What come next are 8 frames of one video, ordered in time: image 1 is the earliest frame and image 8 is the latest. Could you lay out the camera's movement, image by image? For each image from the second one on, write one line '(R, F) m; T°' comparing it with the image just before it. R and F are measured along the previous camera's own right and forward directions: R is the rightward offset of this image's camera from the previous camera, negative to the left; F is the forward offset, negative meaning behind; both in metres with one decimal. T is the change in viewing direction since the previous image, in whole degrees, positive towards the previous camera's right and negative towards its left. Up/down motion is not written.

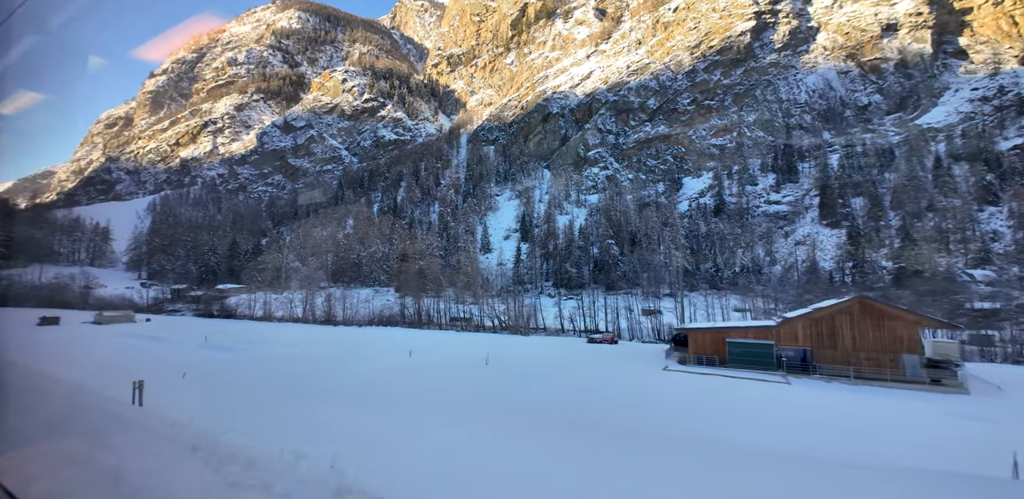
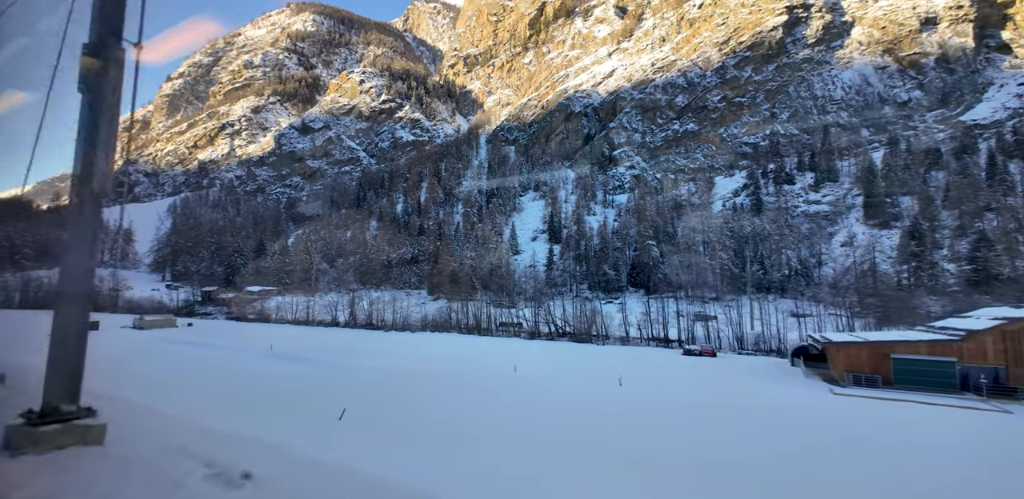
(-1.6, +1.1) m; -1°
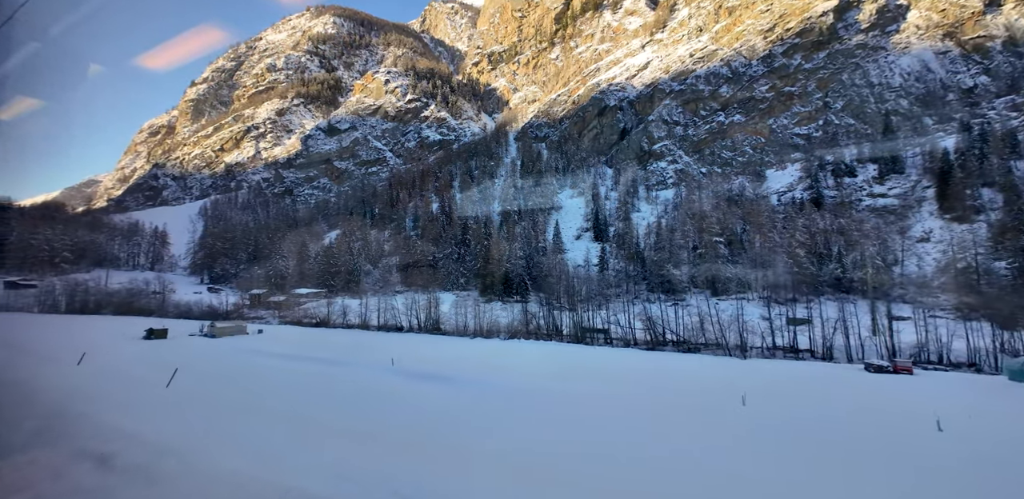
(-2.3, +1.5) m; -2°
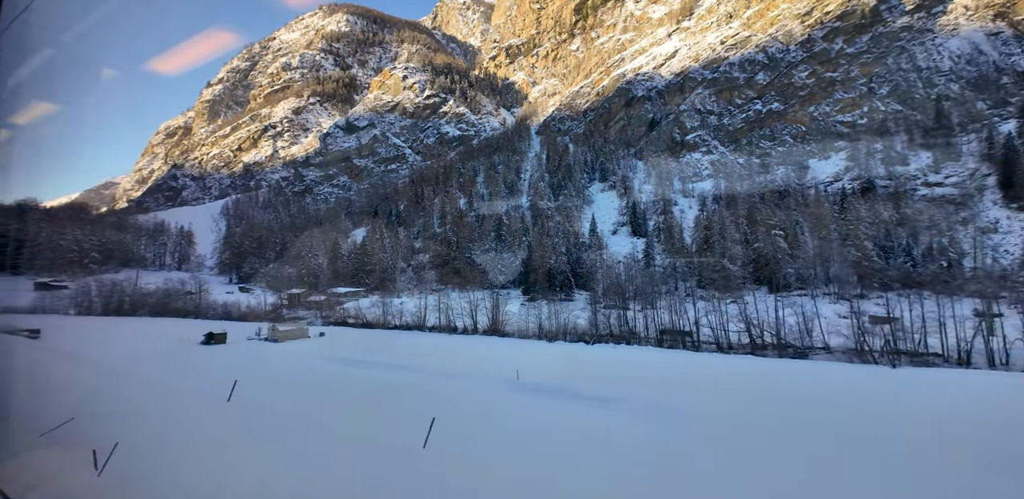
(-1.8, +1.2) m; -1°
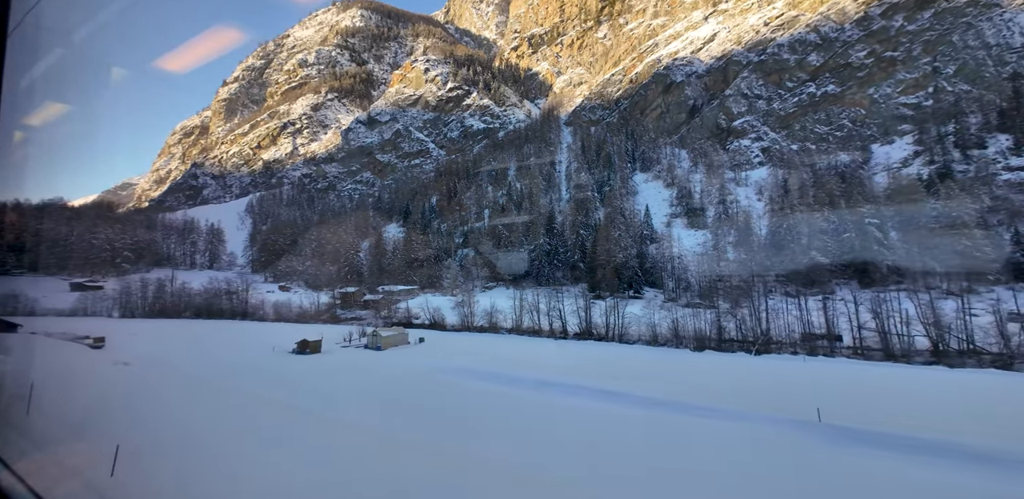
(-2.7, +1.8) m; -1°
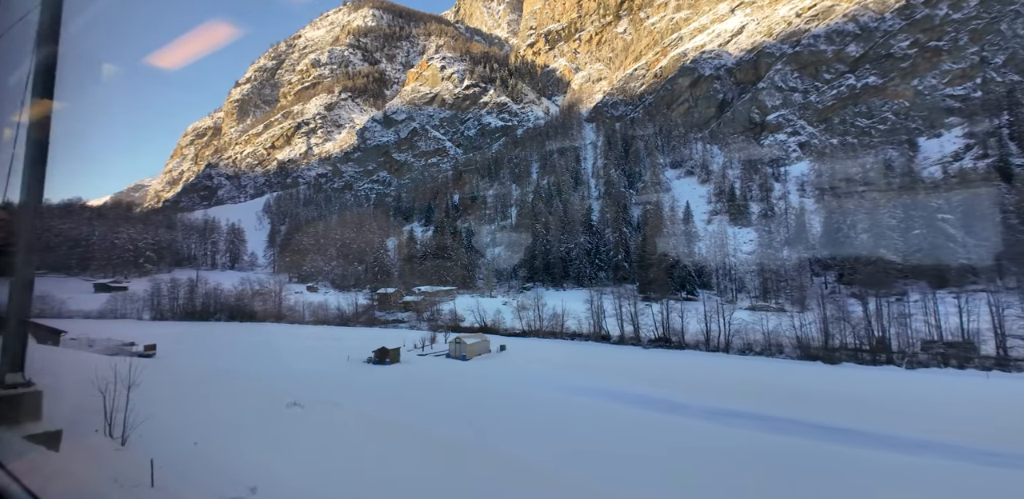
(-1.8, +1.2) m; -1°
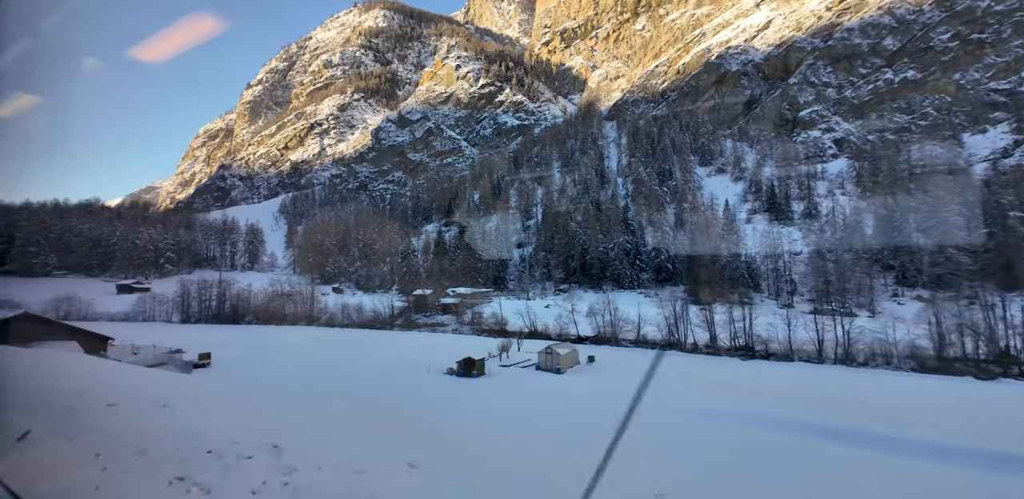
(-1.5, +1.0) m; -1°
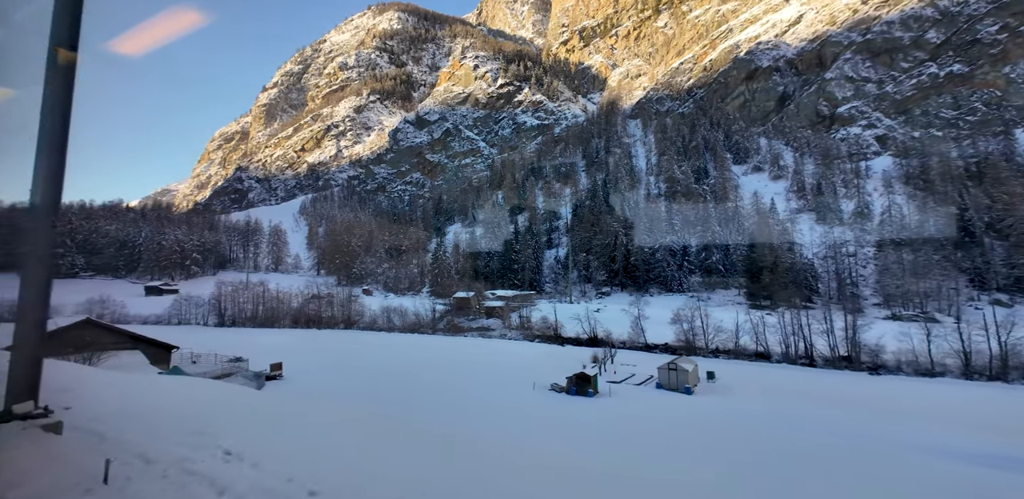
(-1.5, +1.0) m; -1°
